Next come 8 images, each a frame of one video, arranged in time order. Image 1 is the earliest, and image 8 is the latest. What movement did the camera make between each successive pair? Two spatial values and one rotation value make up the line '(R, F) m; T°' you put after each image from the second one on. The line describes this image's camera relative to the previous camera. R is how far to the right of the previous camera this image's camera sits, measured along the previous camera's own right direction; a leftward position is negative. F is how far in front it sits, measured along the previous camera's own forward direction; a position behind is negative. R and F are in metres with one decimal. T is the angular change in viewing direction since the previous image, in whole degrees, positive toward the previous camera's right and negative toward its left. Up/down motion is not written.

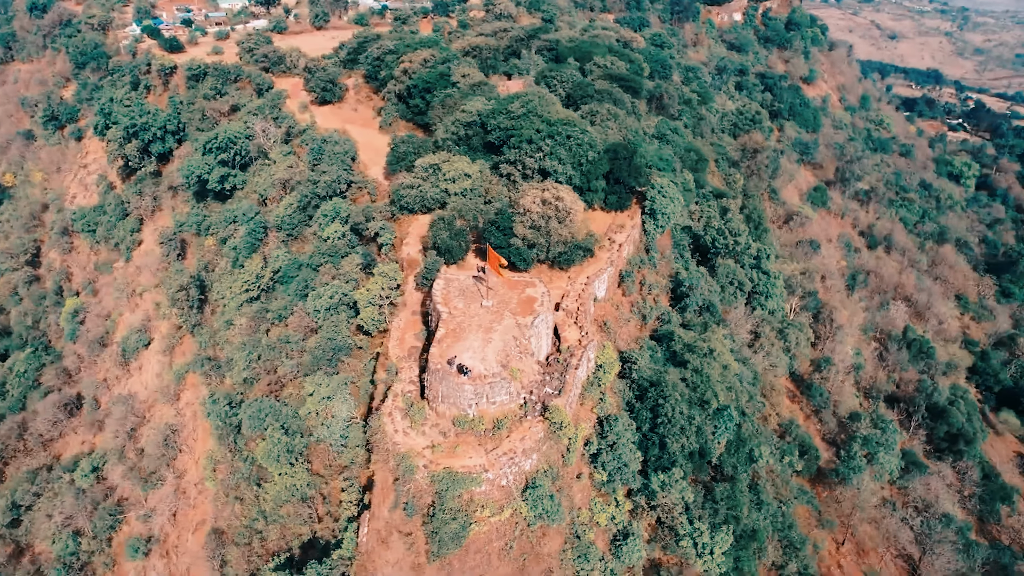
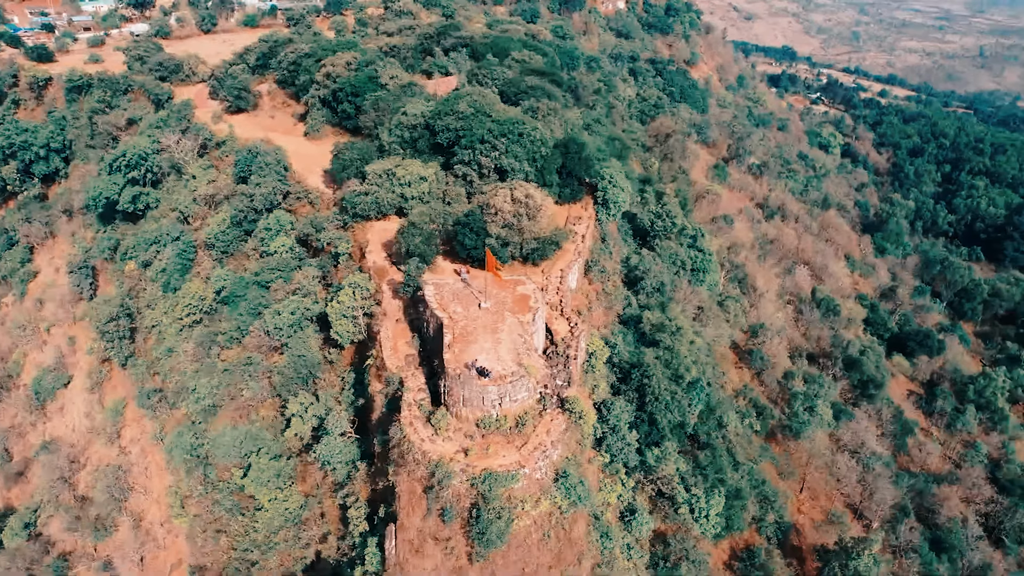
(-2.8, -0.3) m; +9°
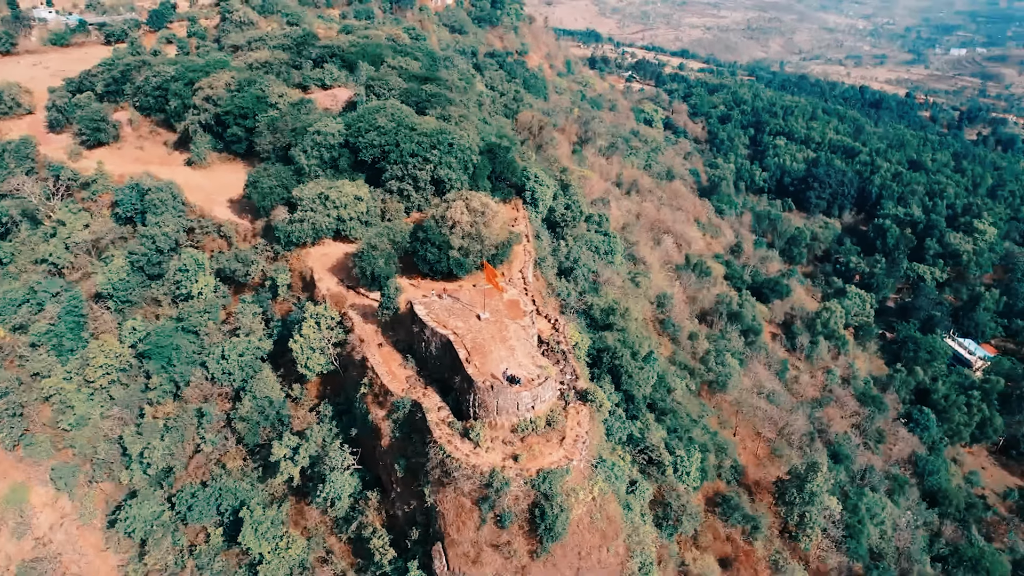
(-4.4, -0.4) m; +13°
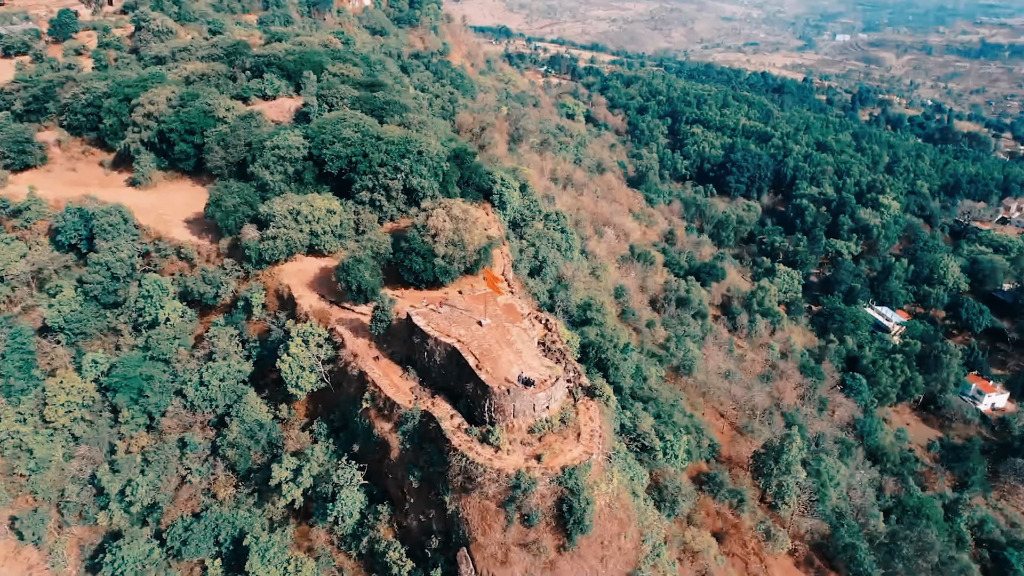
(-2.2, -0.3) m; +6°
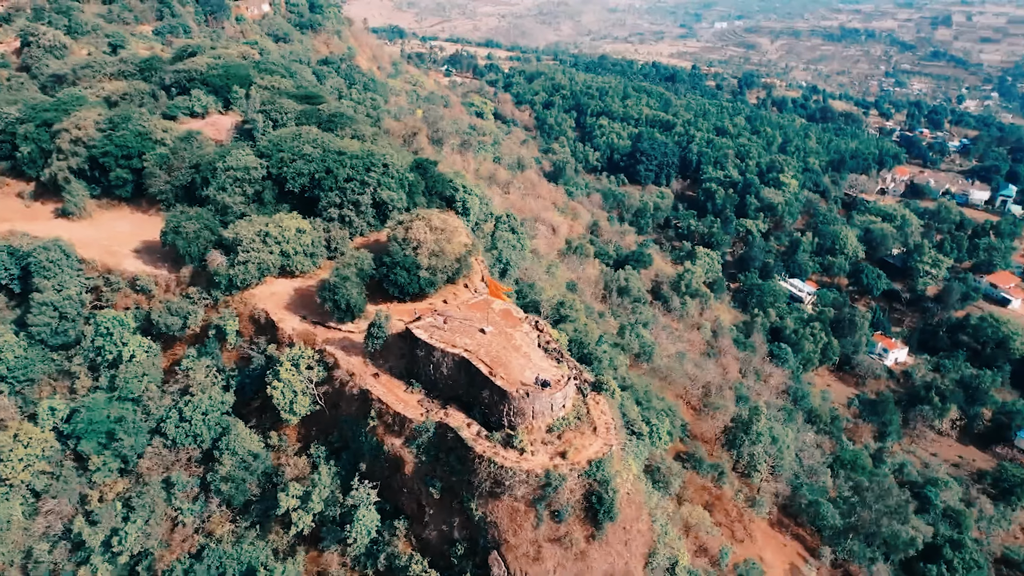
(-2.7, -0.4) m; +8°
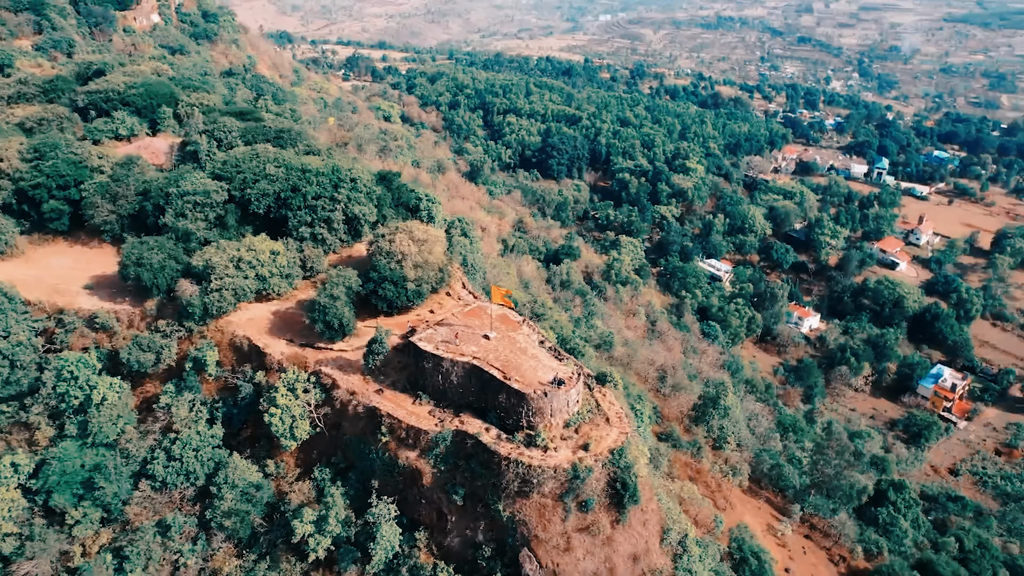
(-2.8, -0.4) m; +8°
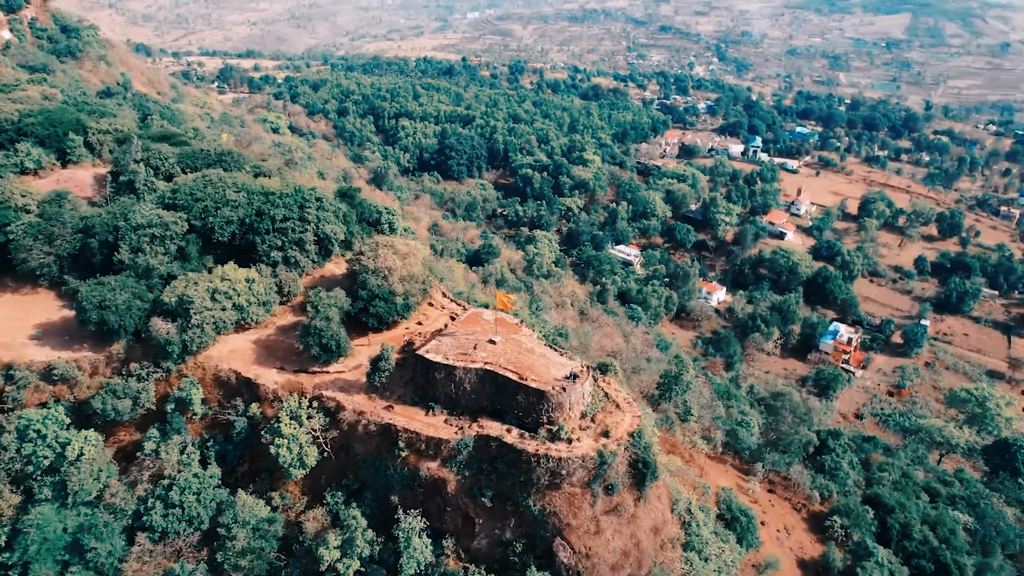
(-3.3, -0.5) m; +9°
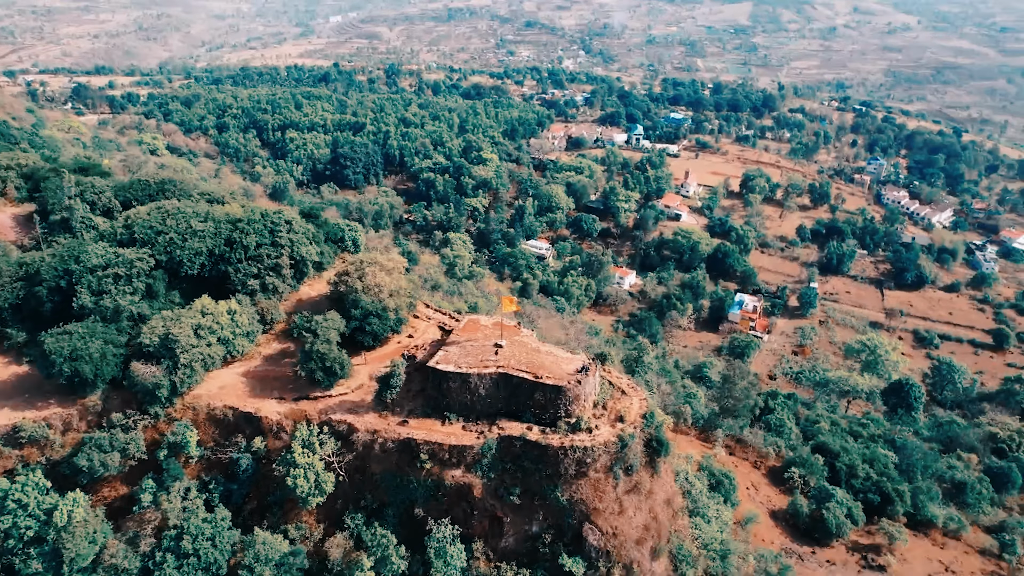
(-3.5, -0.4) m; +9°
